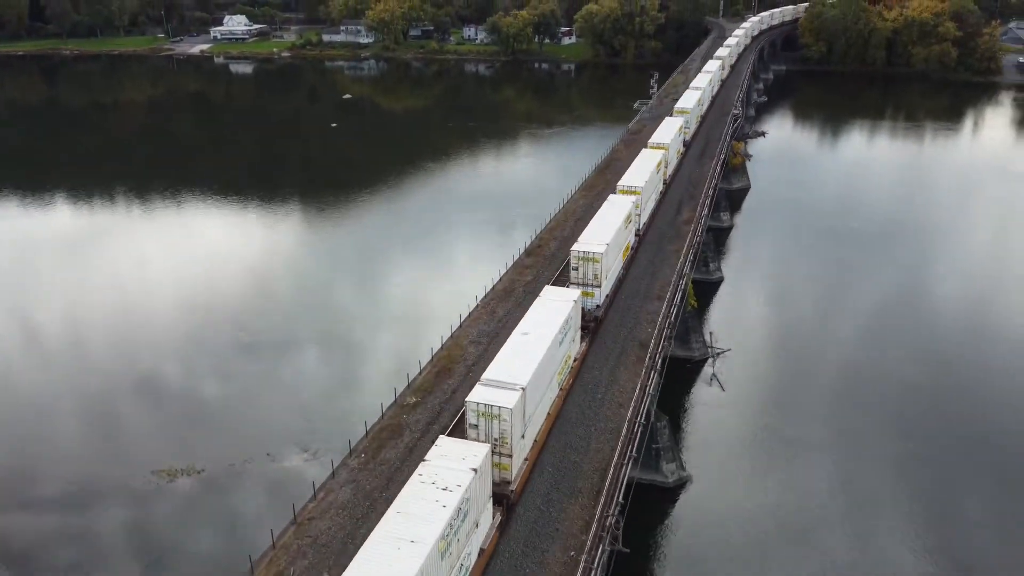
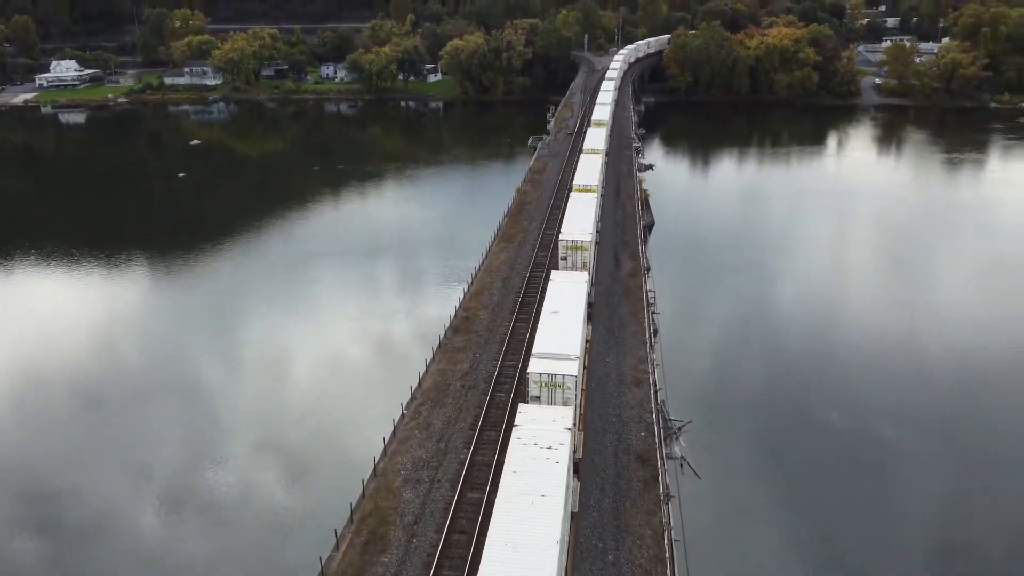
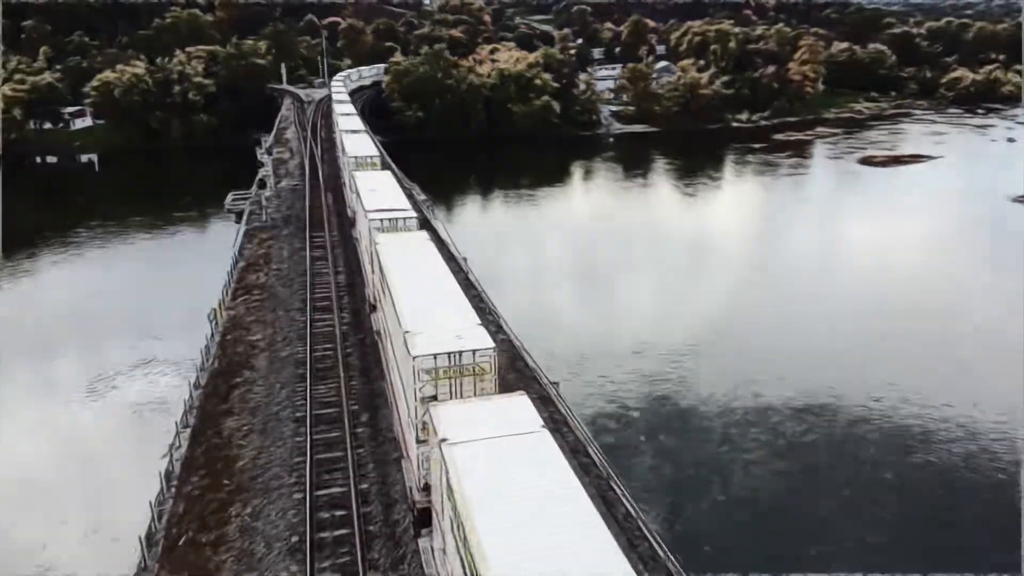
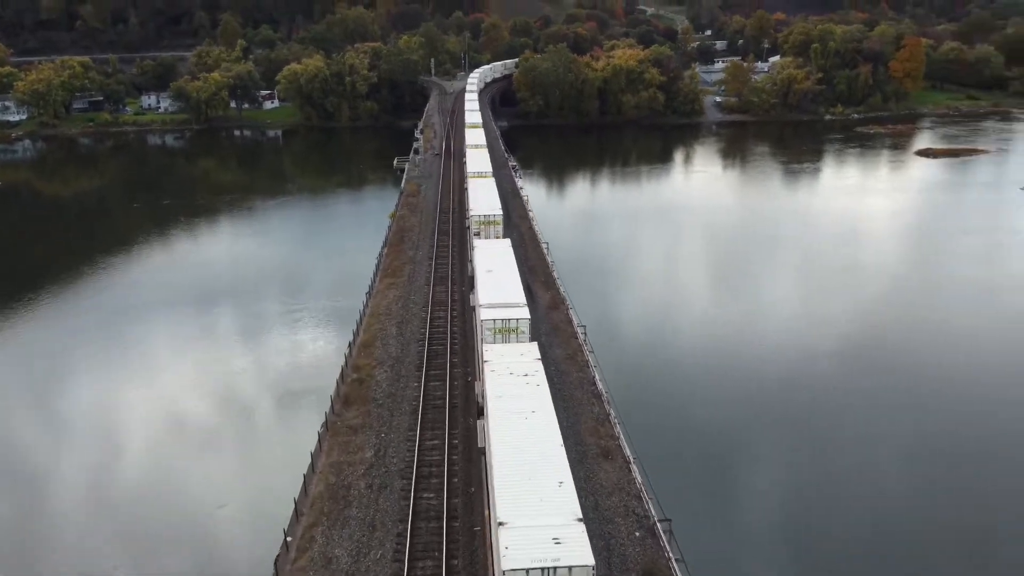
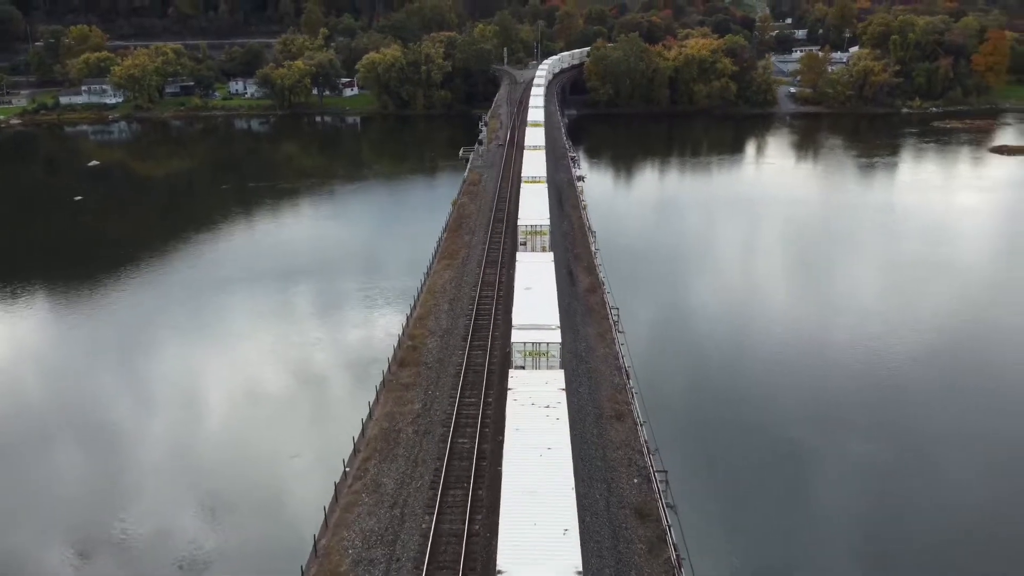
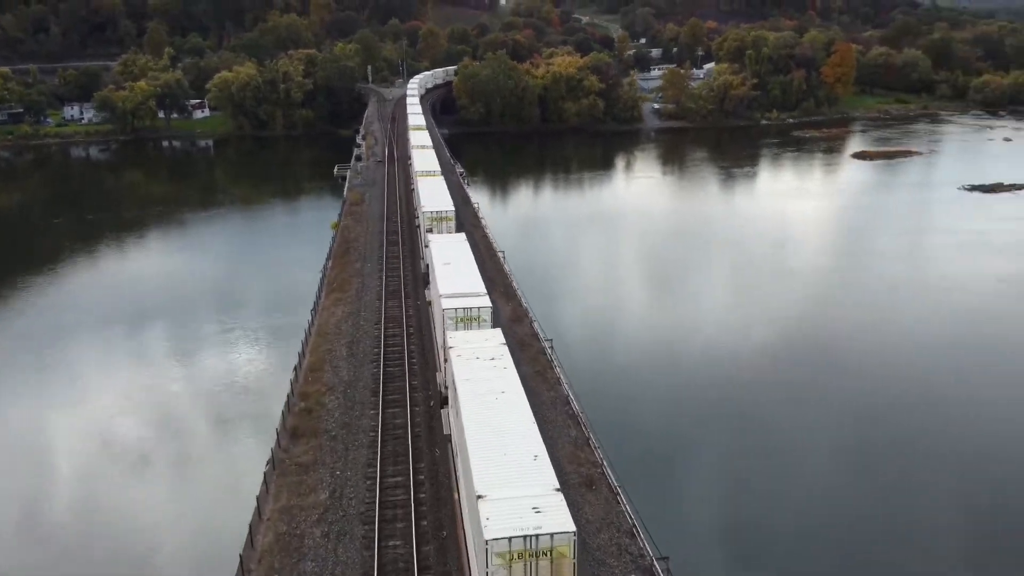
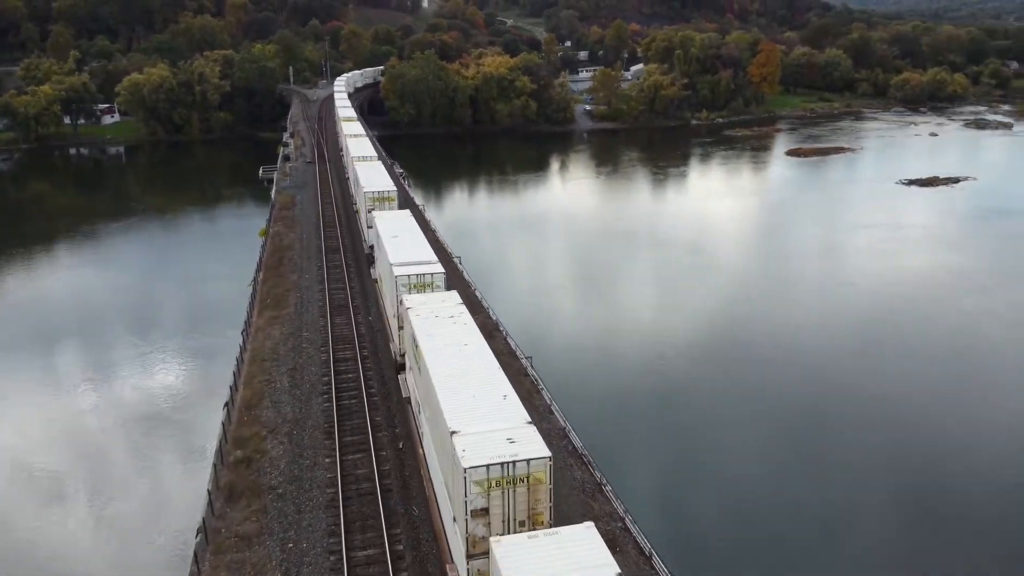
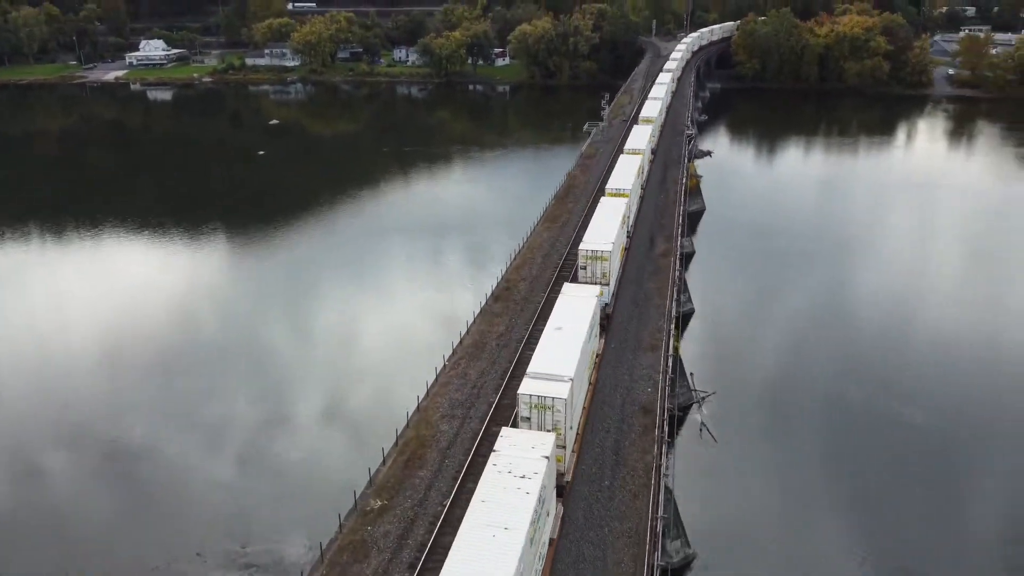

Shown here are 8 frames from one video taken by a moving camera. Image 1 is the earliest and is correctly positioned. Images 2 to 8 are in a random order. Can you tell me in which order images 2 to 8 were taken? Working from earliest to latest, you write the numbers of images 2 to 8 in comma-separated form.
8, 2, 5, 4, 6, 7, 3
